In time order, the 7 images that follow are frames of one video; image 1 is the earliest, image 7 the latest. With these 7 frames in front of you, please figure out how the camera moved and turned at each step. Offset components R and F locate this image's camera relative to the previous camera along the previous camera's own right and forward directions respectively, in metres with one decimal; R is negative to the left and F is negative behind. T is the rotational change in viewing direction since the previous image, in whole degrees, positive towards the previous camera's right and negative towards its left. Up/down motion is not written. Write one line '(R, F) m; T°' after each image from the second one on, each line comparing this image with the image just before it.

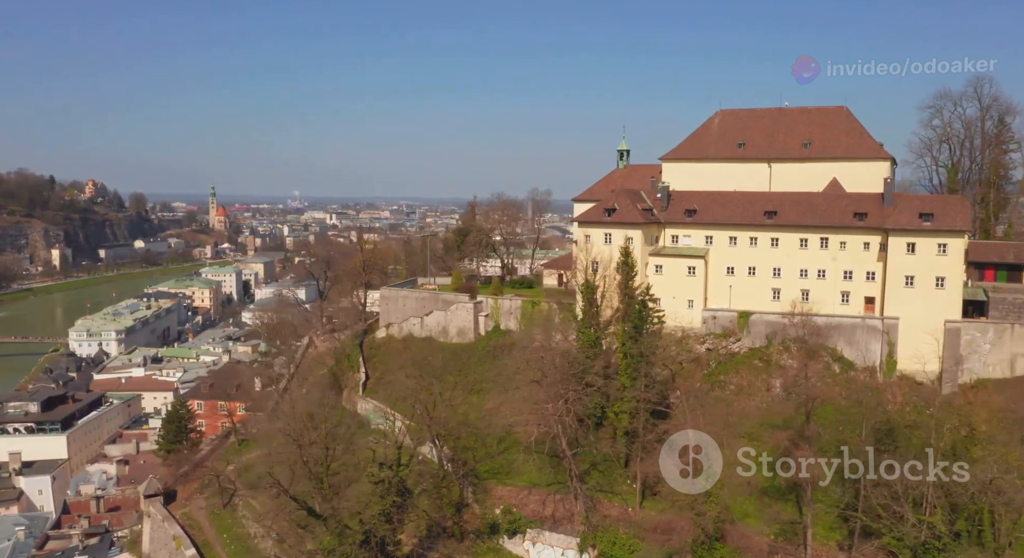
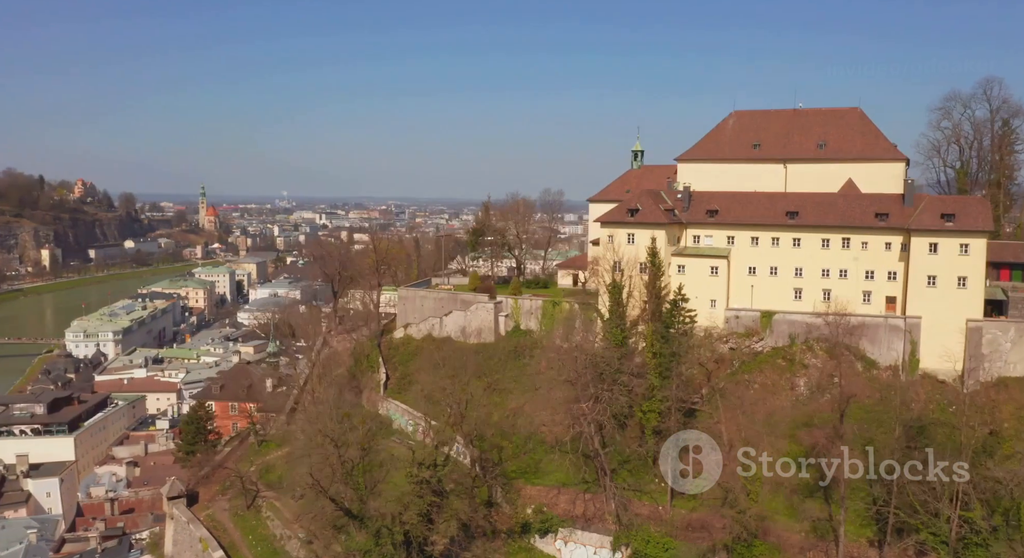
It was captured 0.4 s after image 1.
(-1.1, 0.0) m; +1°
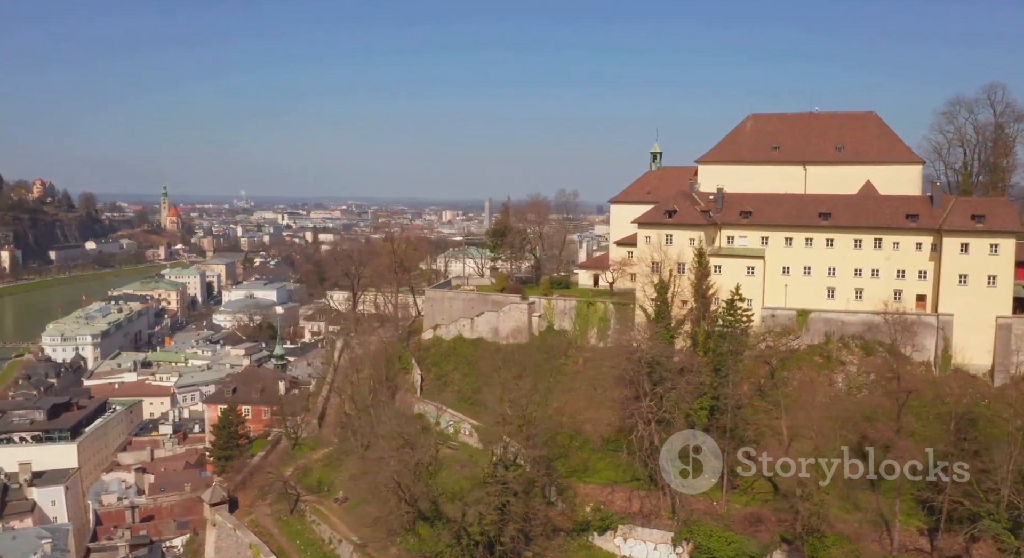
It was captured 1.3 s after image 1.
(-2.5, -0.1) m; +3°
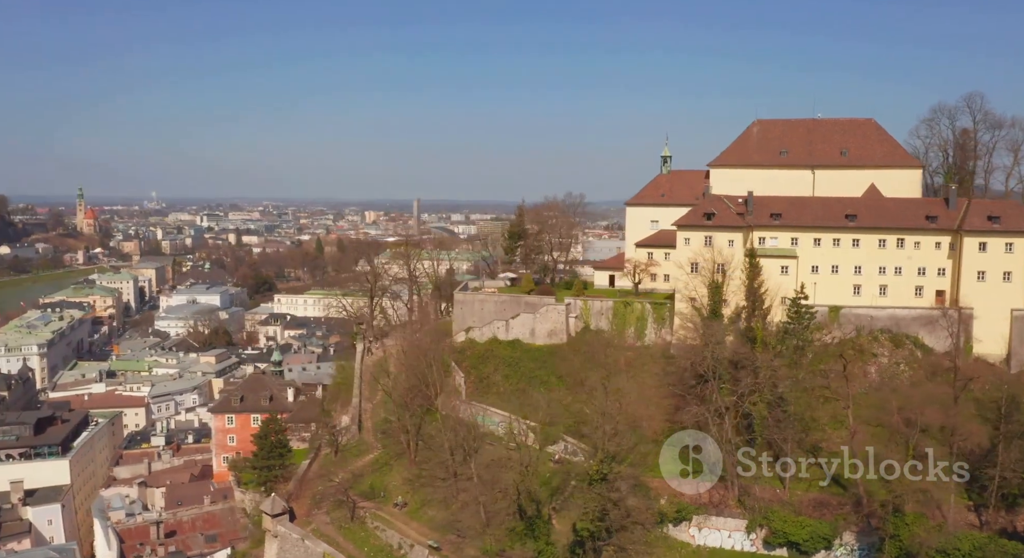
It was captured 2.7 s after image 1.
(-4.1, -0.2) m; +6°
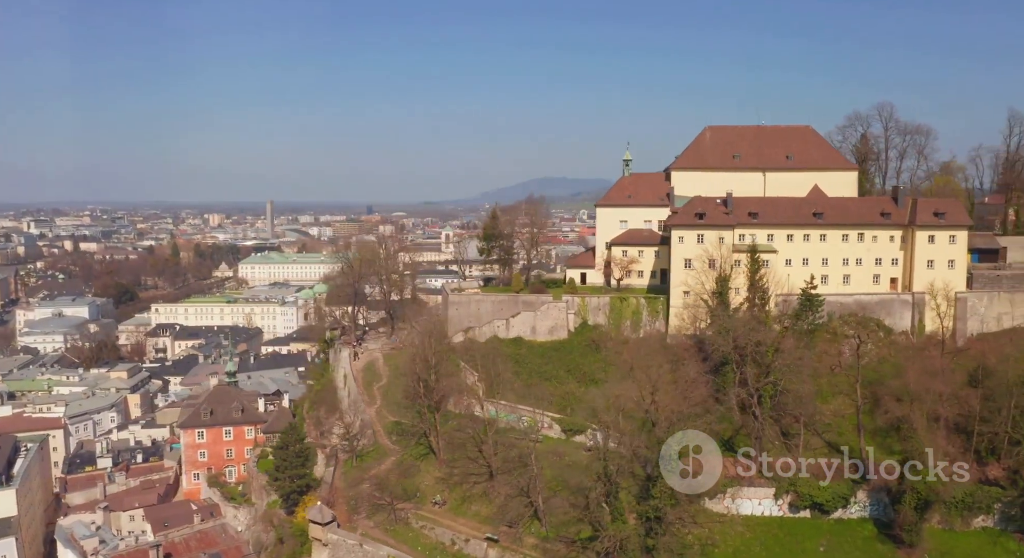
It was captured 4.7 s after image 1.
(-5.4, -0.4) m; +11°
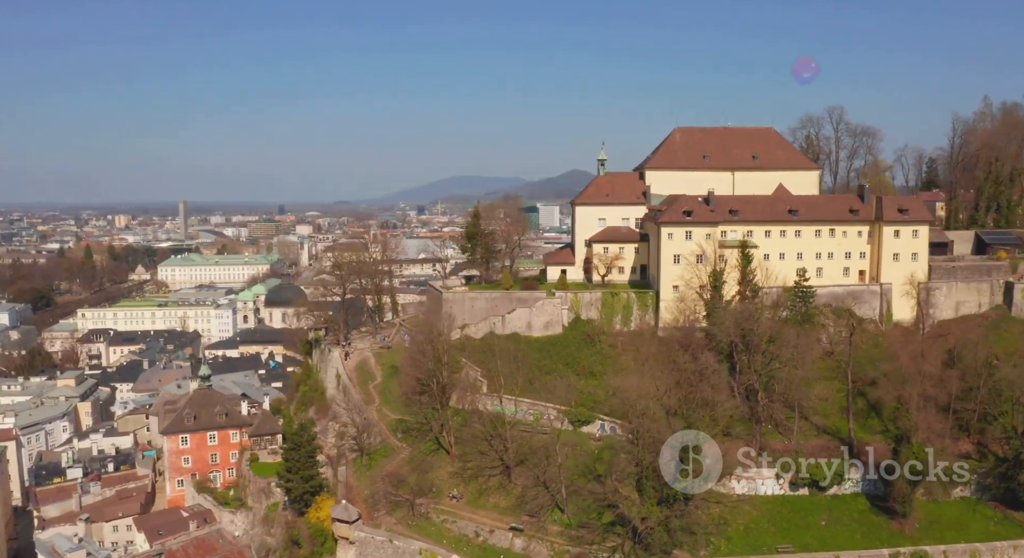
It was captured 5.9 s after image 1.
(-2.9, -0.4) m; +6°
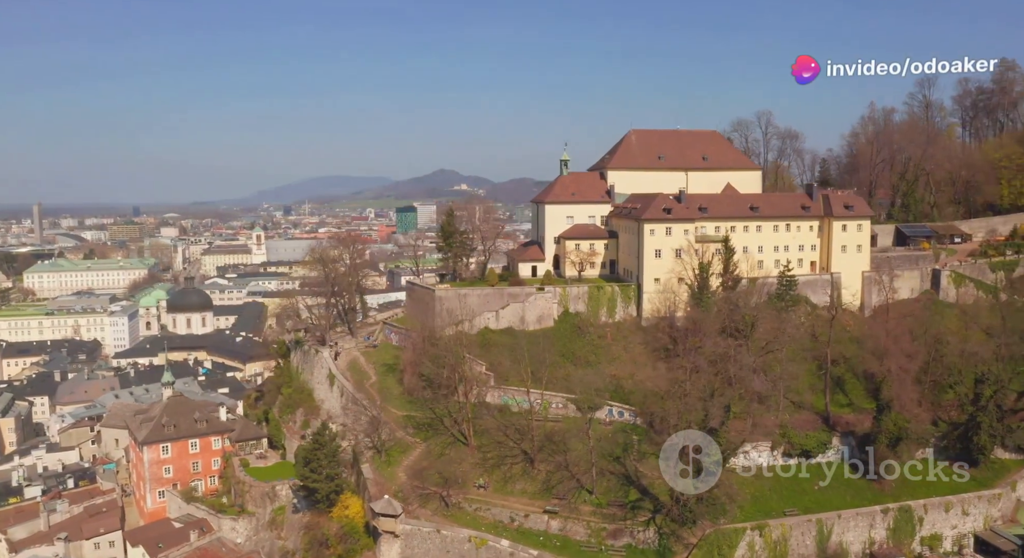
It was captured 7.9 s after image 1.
(-4.5, -0.6) m; +9°
